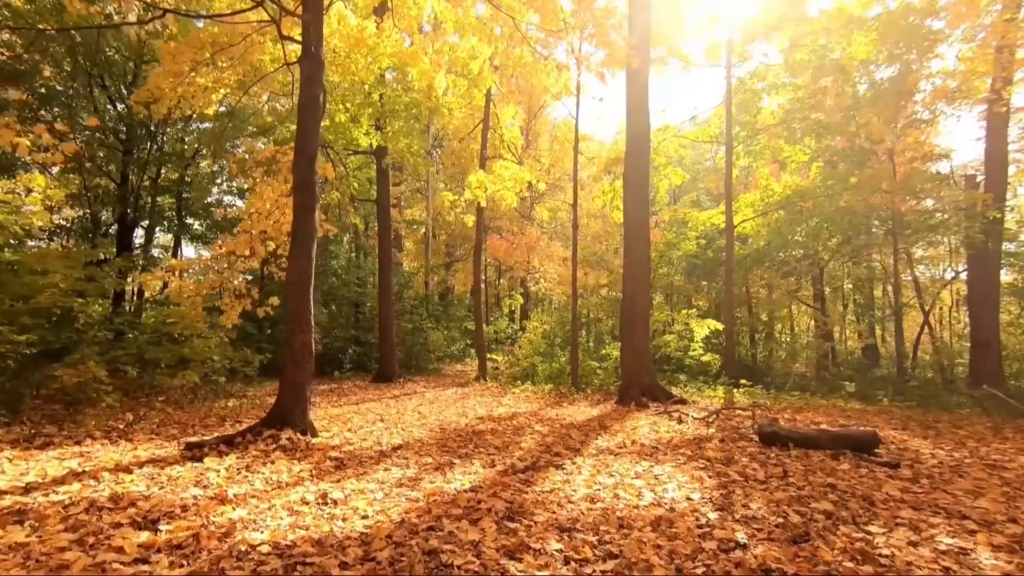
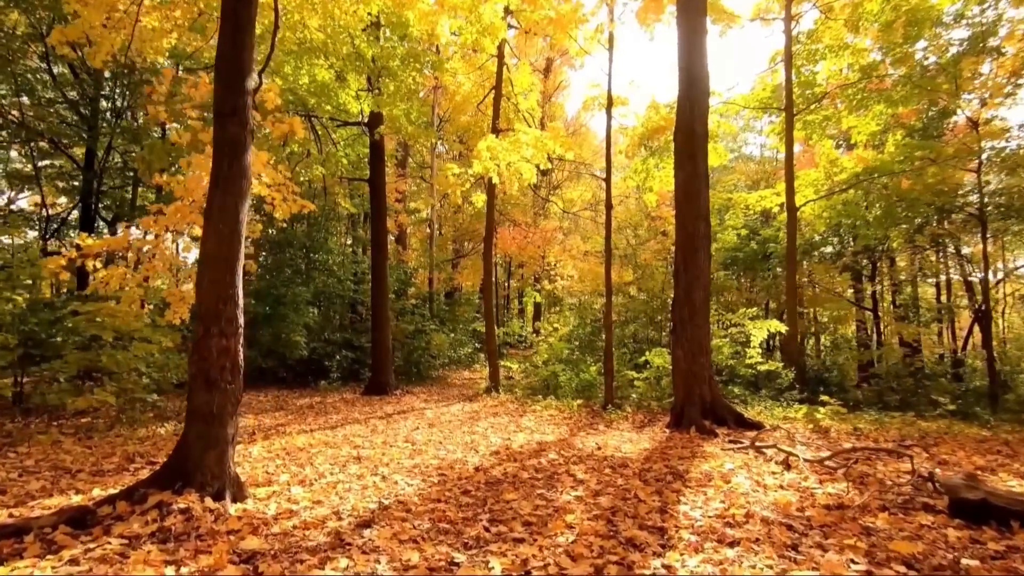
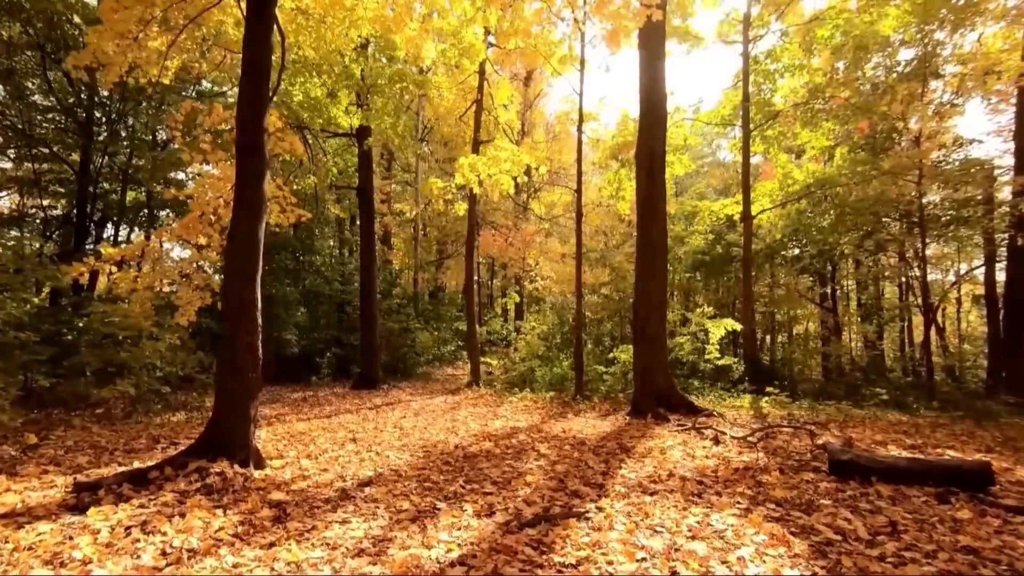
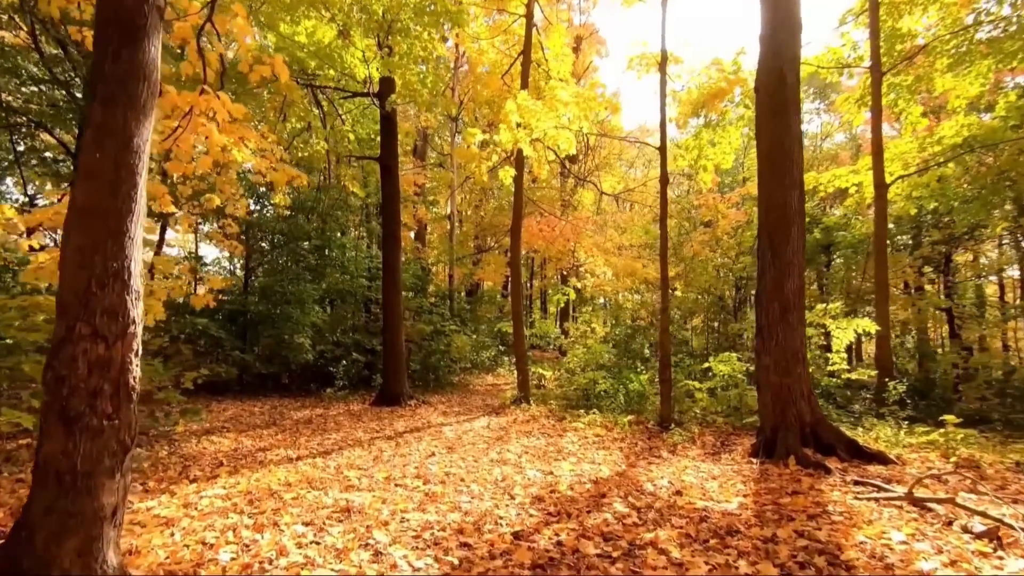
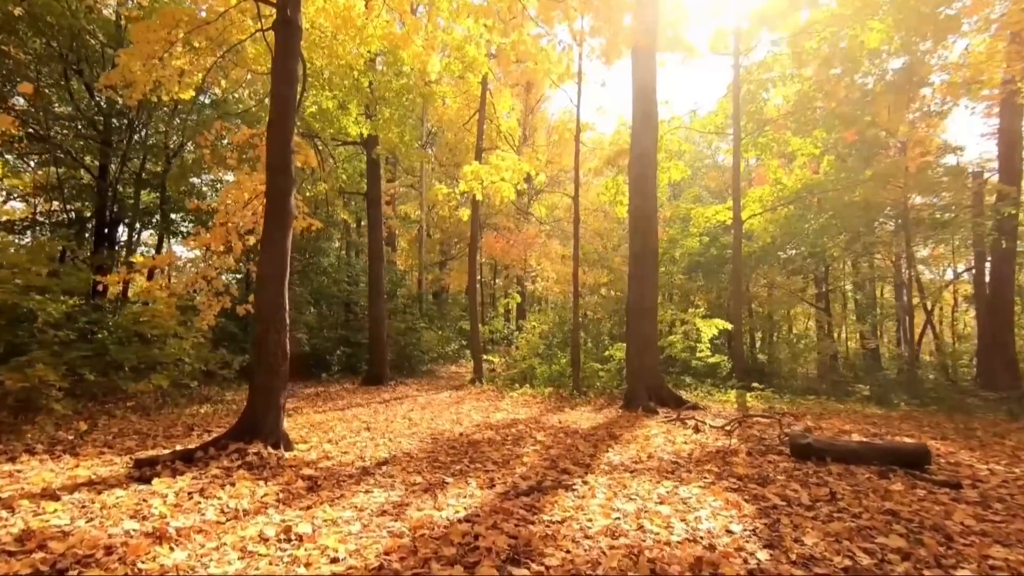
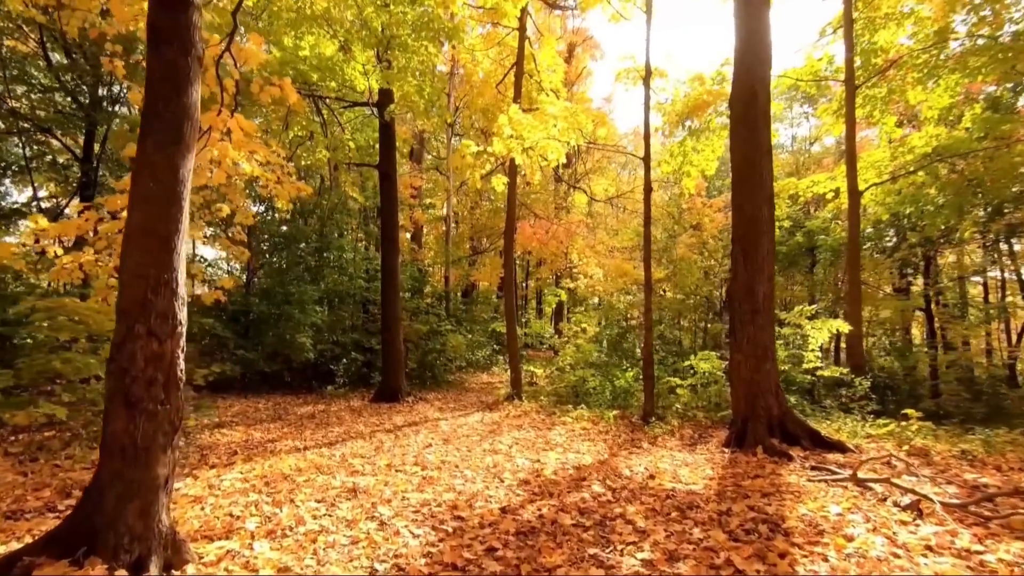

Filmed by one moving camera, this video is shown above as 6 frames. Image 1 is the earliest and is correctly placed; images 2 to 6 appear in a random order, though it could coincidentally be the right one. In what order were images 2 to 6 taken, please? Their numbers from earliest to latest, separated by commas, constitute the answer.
5, 3, 2, 6, 4
